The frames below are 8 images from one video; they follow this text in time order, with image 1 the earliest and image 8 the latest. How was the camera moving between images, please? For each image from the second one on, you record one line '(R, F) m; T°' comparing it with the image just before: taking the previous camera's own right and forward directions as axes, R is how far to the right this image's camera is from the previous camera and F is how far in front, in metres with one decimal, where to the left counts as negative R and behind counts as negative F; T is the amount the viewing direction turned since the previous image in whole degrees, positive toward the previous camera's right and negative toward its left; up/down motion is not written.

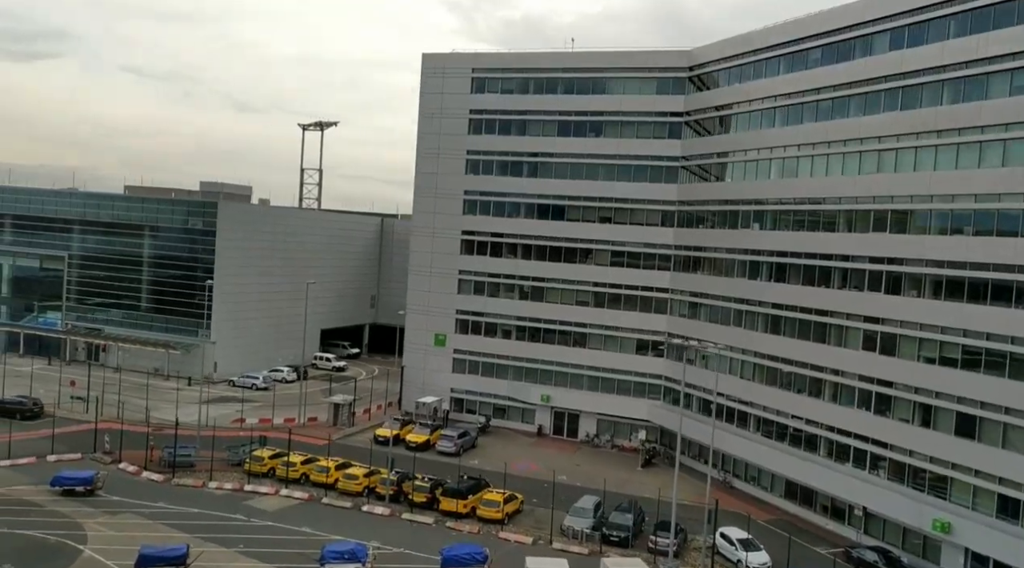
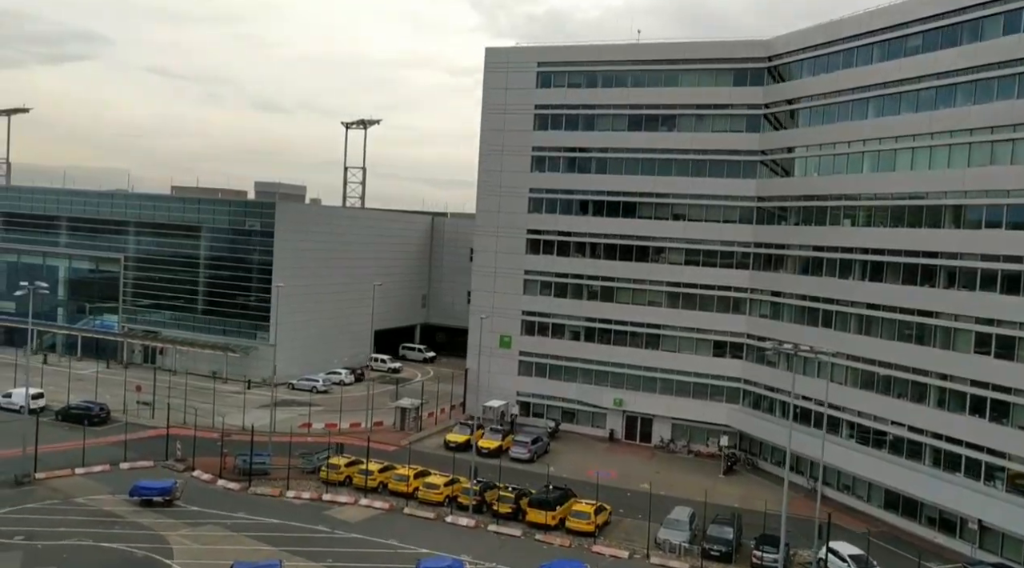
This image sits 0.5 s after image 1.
(-2.1, +1.4) m; -2°
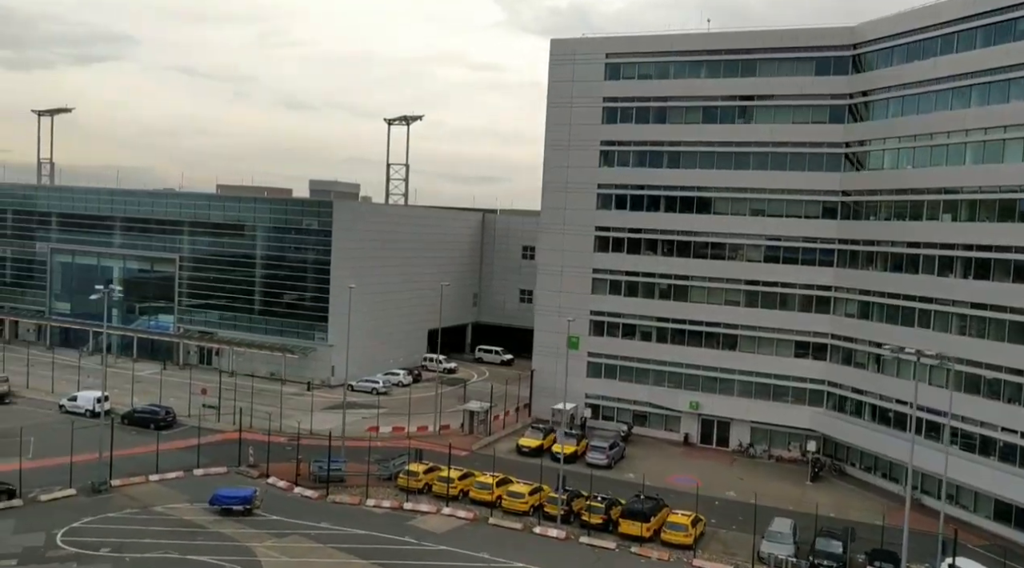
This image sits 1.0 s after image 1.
(-2.2, +1.4) m; -2°
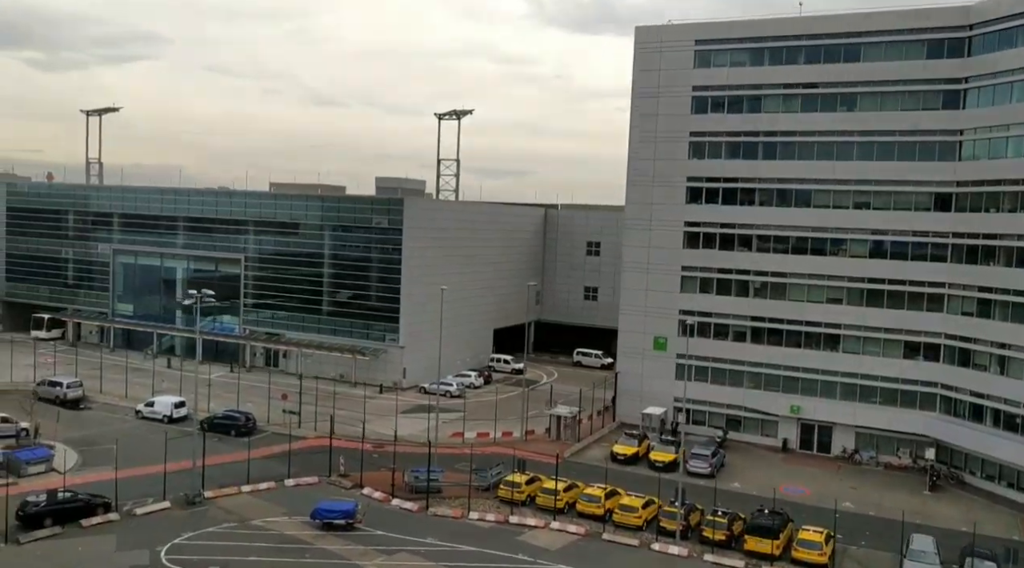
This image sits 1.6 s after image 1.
(-2.8, +1.9) m; -2°
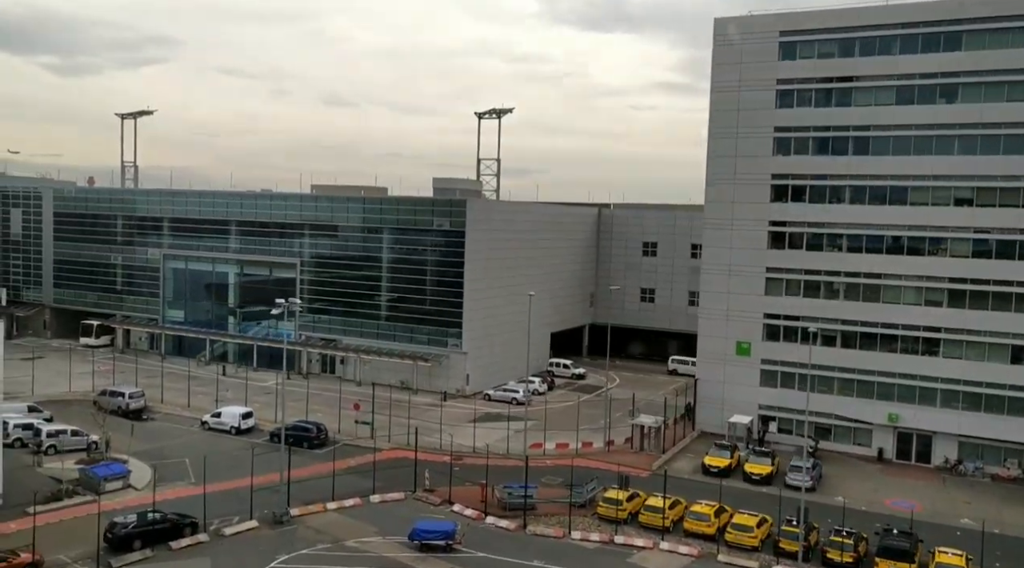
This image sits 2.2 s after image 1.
(-2.8, +1.8) m; -1°
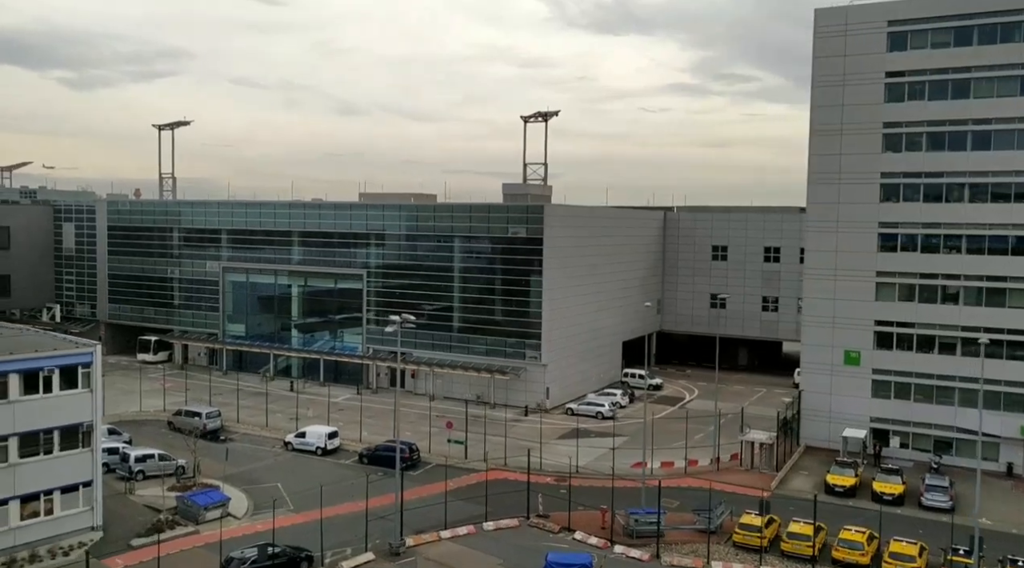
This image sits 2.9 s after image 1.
(-3.4, +2.2) m; -1°
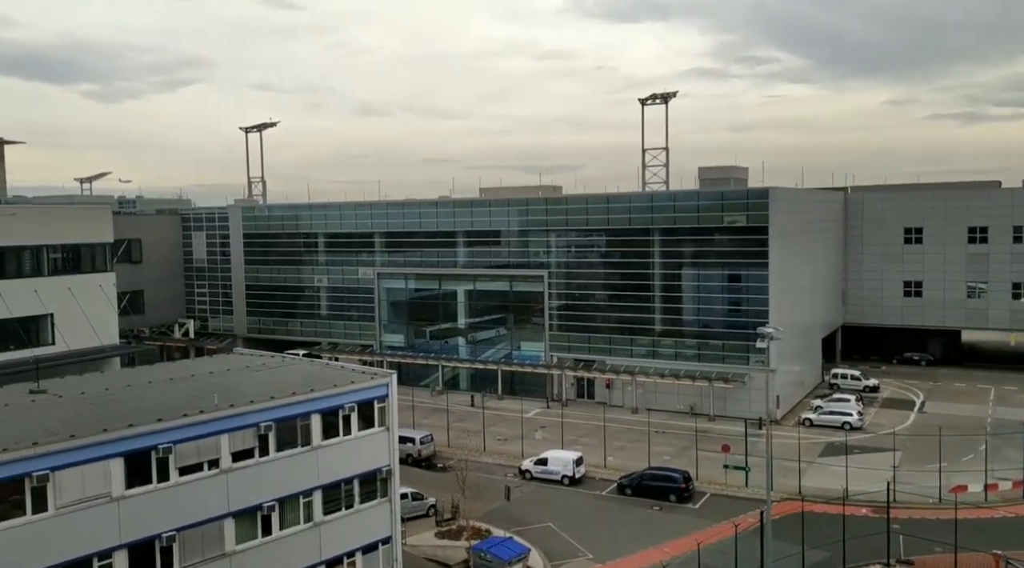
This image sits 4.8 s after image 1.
(-9.0, +5.3) m; -3°
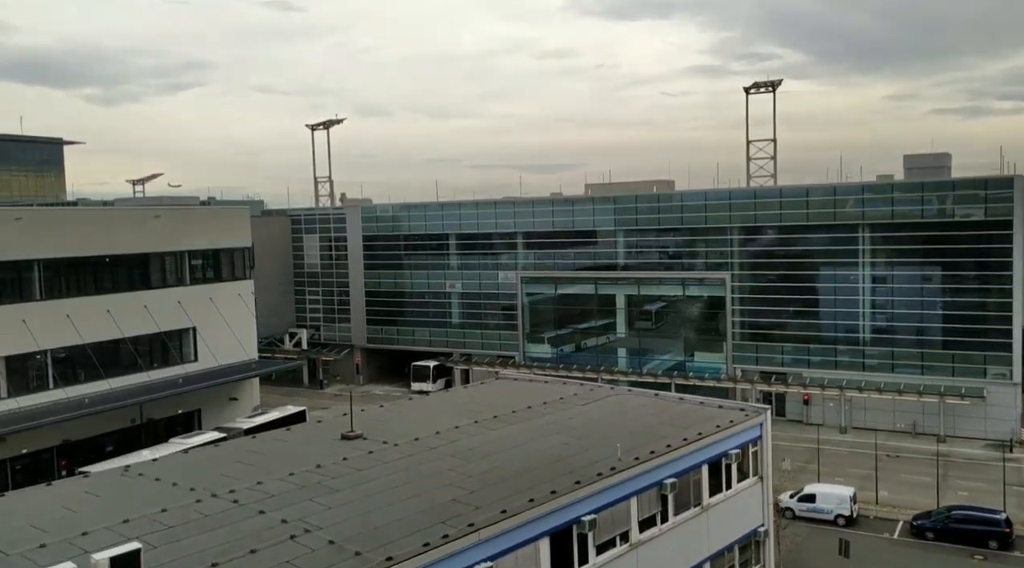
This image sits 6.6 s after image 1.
(-8.4, +4.9) m; -2°
